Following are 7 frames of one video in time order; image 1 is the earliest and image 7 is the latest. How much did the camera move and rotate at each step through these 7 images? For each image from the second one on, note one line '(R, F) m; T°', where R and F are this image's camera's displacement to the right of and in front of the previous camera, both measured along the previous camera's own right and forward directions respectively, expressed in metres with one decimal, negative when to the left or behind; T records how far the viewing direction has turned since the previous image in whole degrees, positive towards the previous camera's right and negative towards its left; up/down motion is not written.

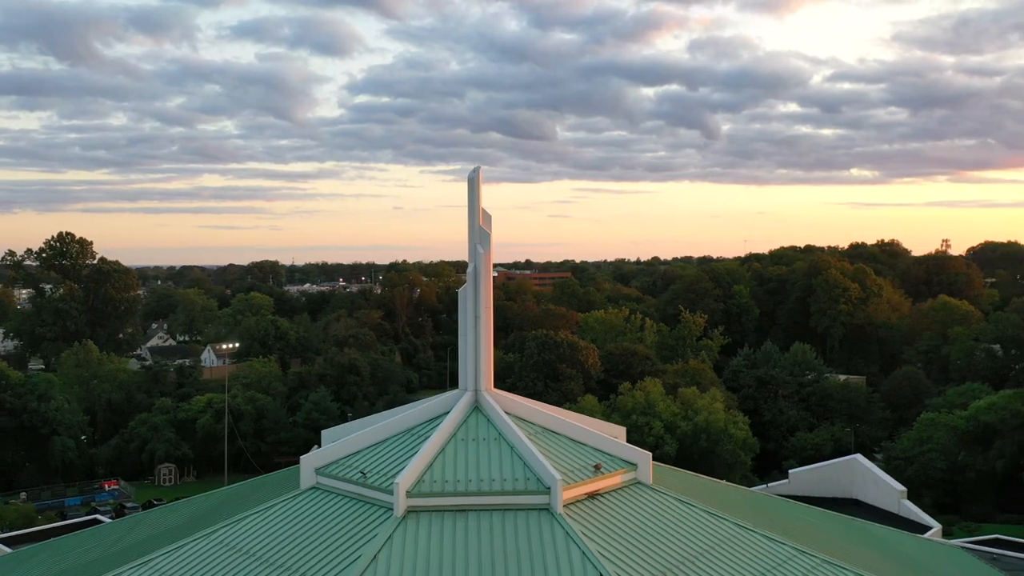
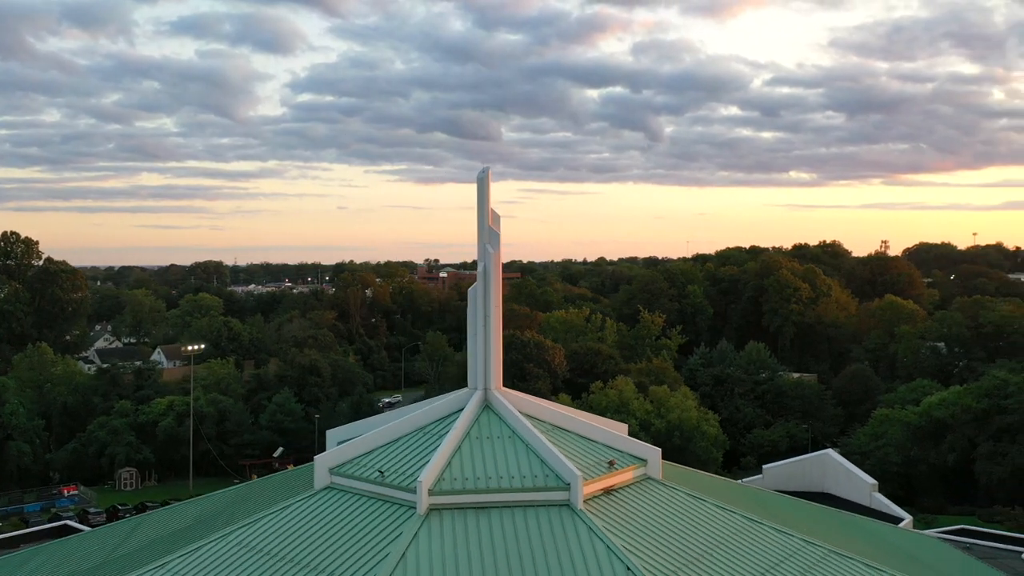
(-1.3, -0.2) m; +3°
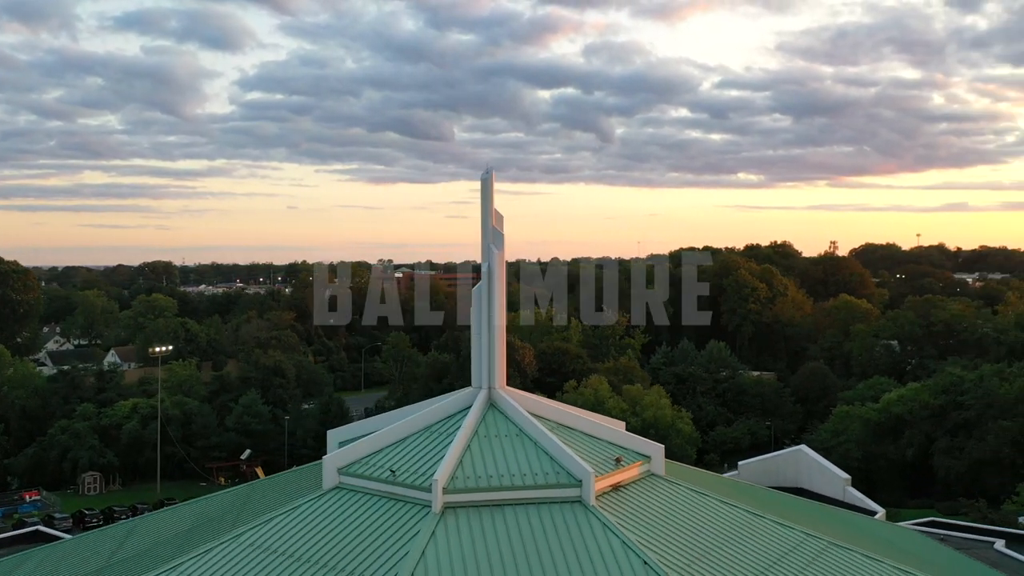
(-1.1, -0.1) m; +3°
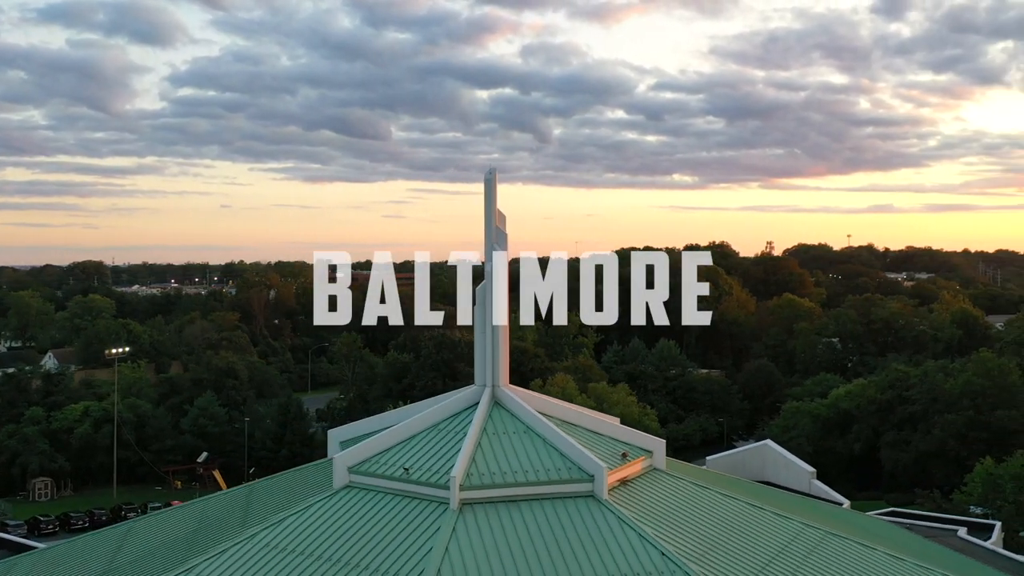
(-1.4, -0.2) m; +4°
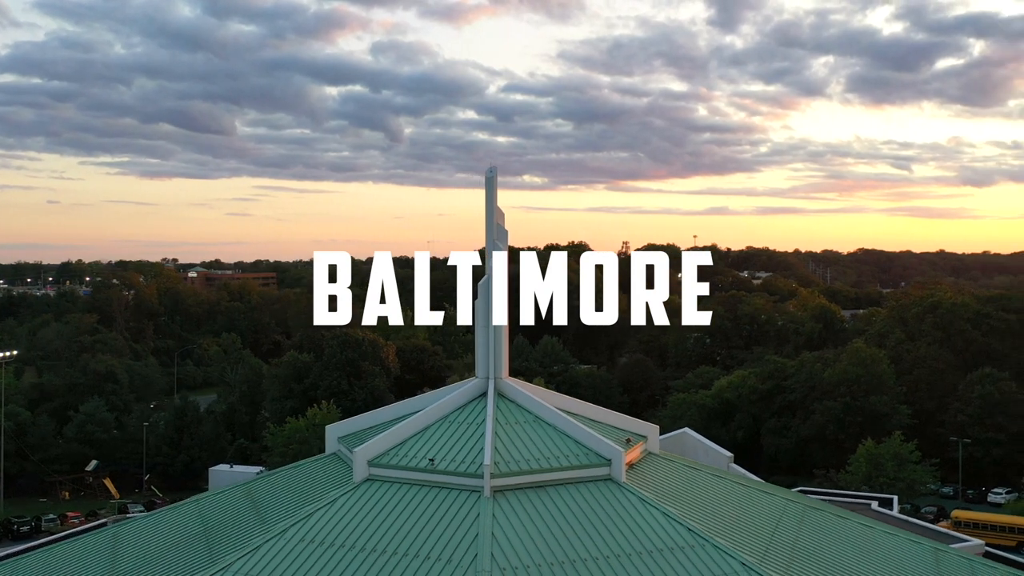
(-3.2, -0.4) m; +9°
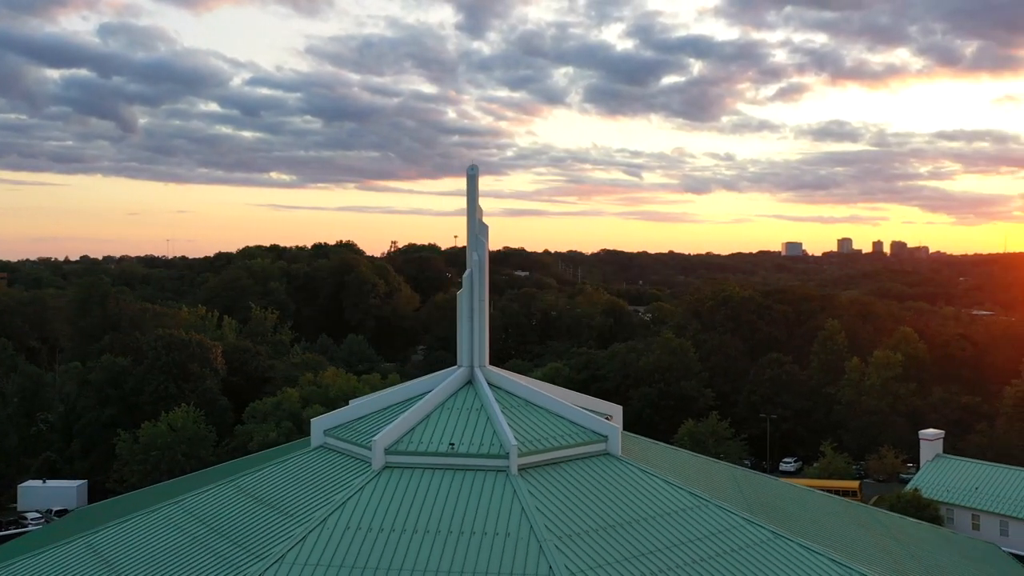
(-5.1, -0.4) m; +16°
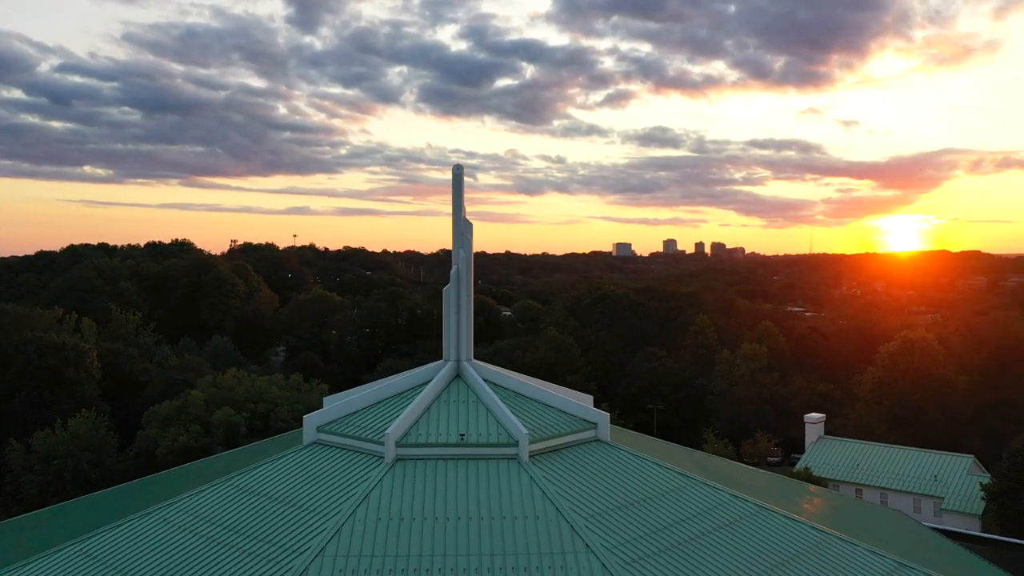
(-3.4, -0.4) m; +10°
